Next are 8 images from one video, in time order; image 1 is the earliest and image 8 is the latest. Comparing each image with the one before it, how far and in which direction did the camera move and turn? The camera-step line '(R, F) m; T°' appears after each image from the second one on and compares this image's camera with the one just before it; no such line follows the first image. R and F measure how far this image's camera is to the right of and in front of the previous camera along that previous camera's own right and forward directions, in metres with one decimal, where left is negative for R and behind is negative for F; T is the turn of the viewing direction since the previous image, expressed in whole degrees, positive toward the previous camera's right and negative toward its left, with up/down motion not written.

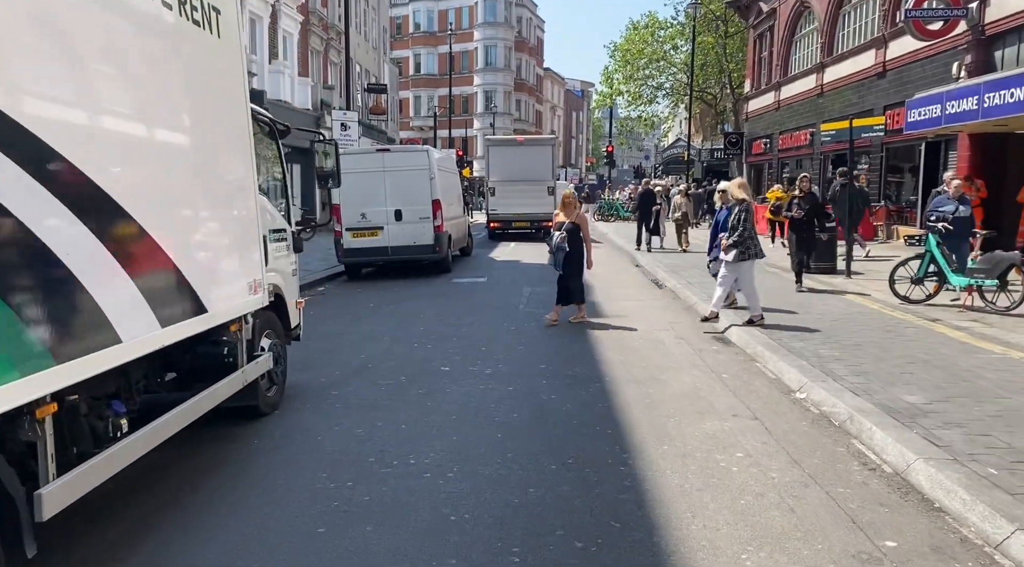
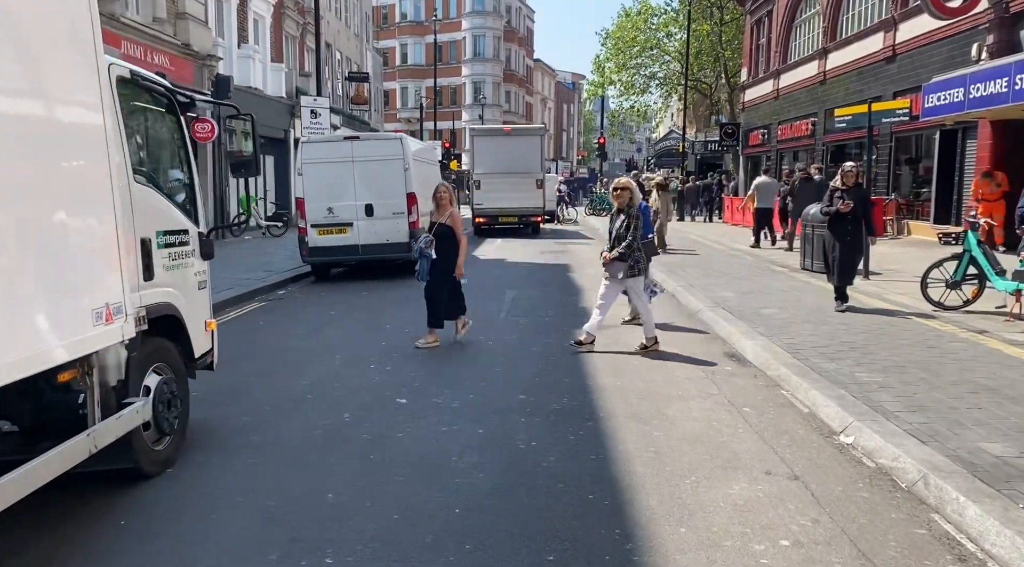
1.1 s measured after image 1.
(+0.1, +1.4) m; +1°
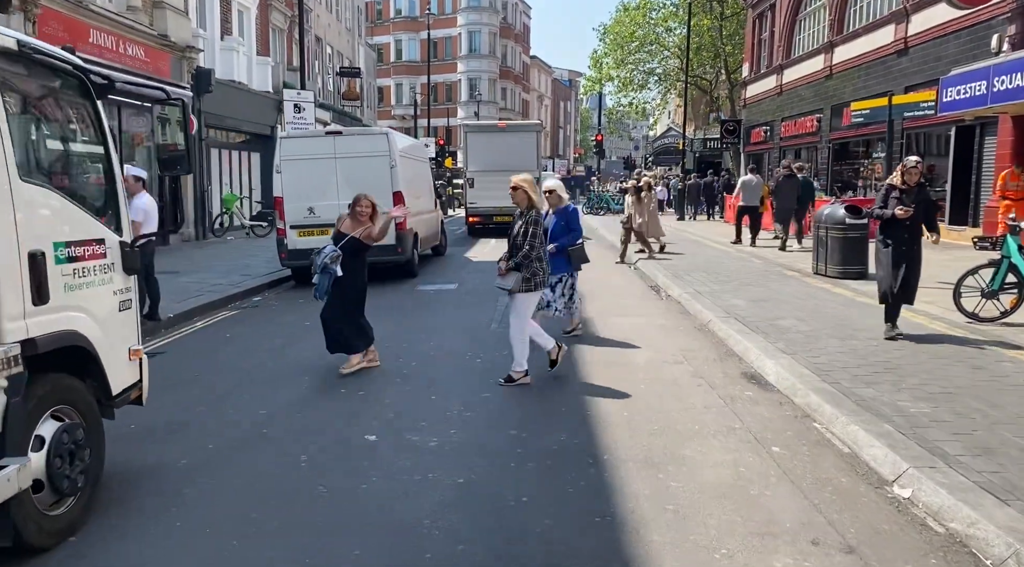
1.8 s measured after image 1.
(0.0, +0.9) m; 0°
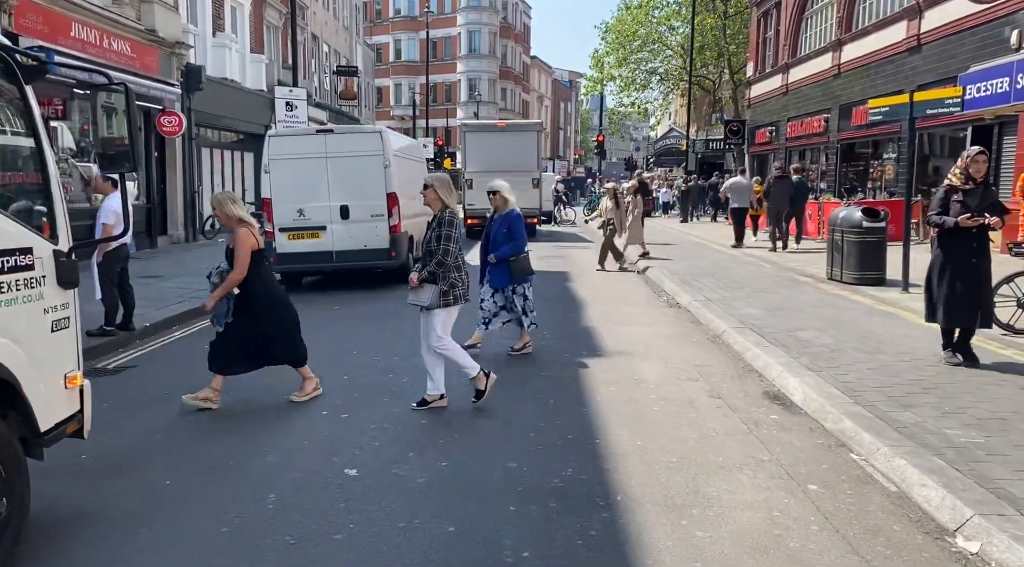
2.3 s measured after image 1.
(0.0, +0.6) m; 0°
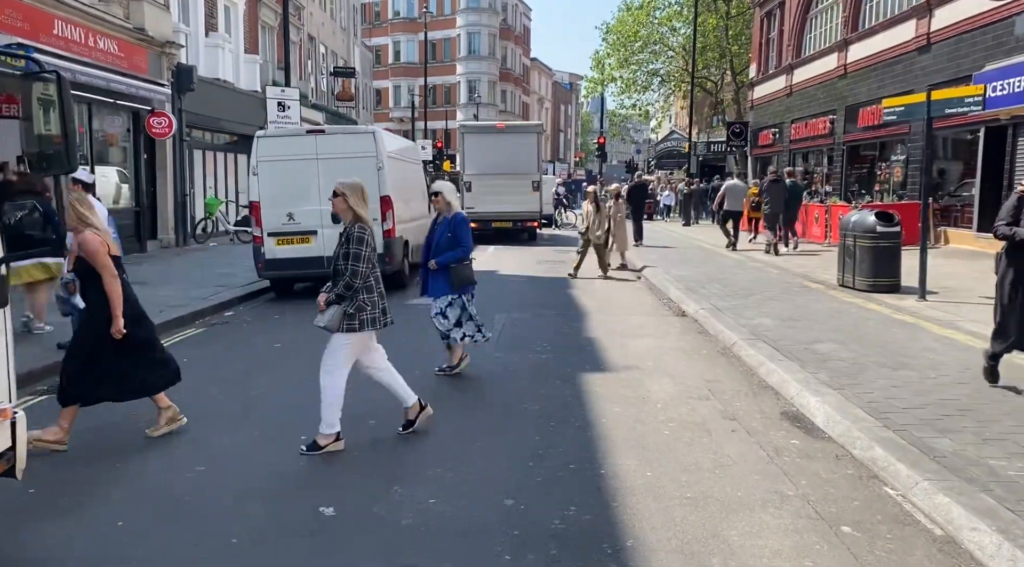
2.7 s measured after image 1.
(0.0, +0.5) m; 0°
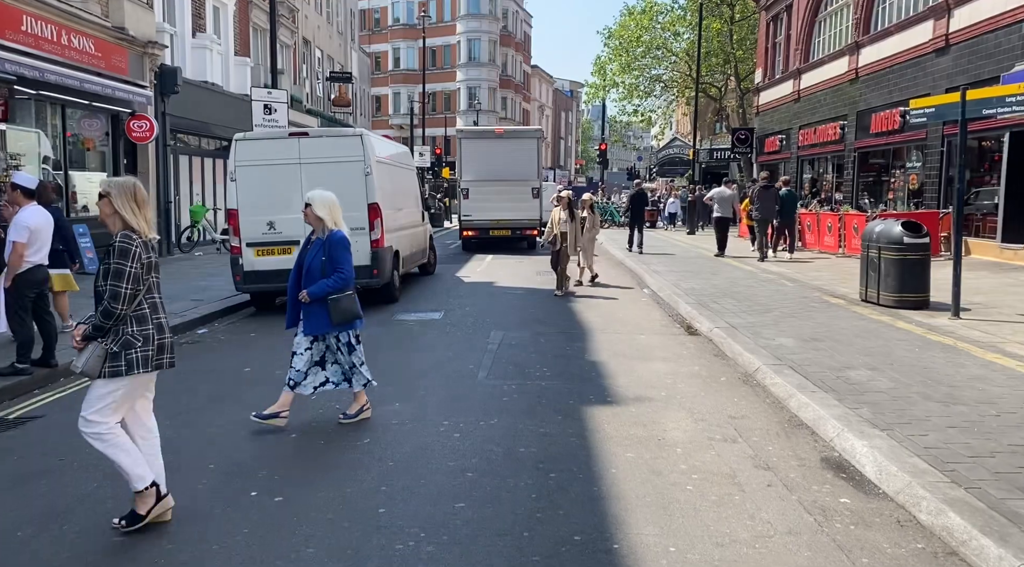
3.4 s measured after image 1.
(0.0, +0.9) m; 0°
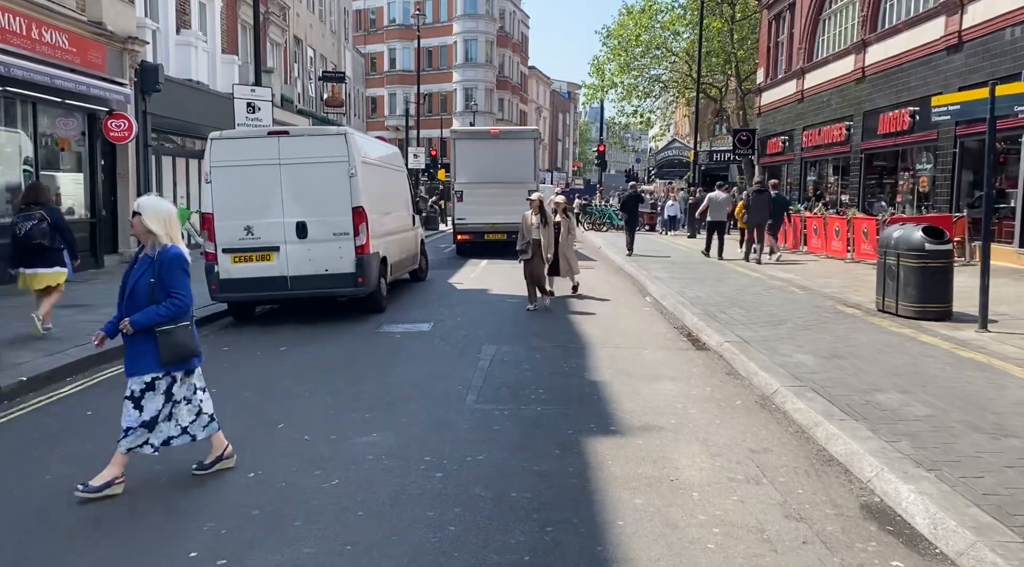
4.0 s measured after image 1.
(0.0, +0.7) m; 0°
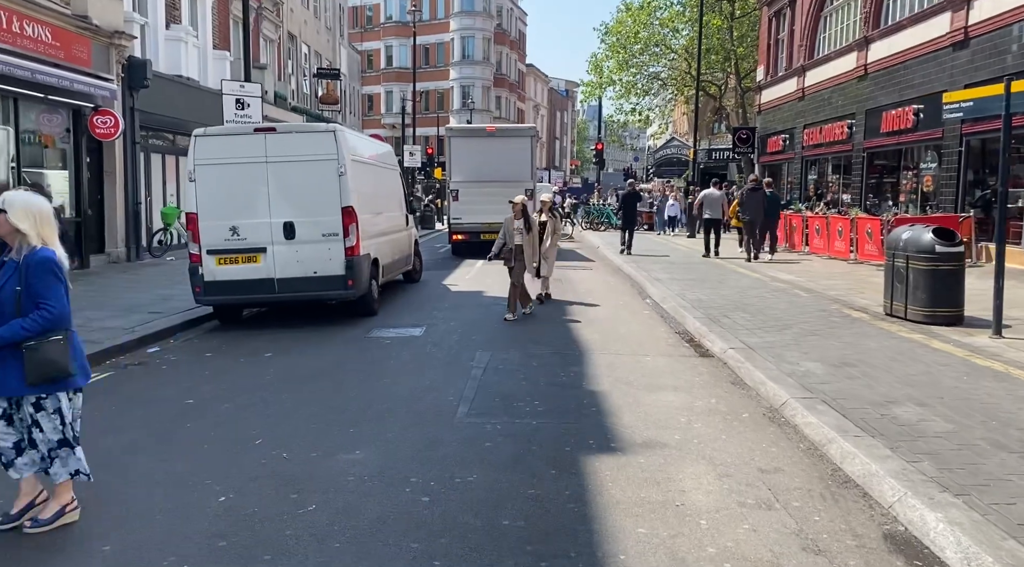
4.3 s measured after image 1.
(0.0, +0.4) m; 0°
